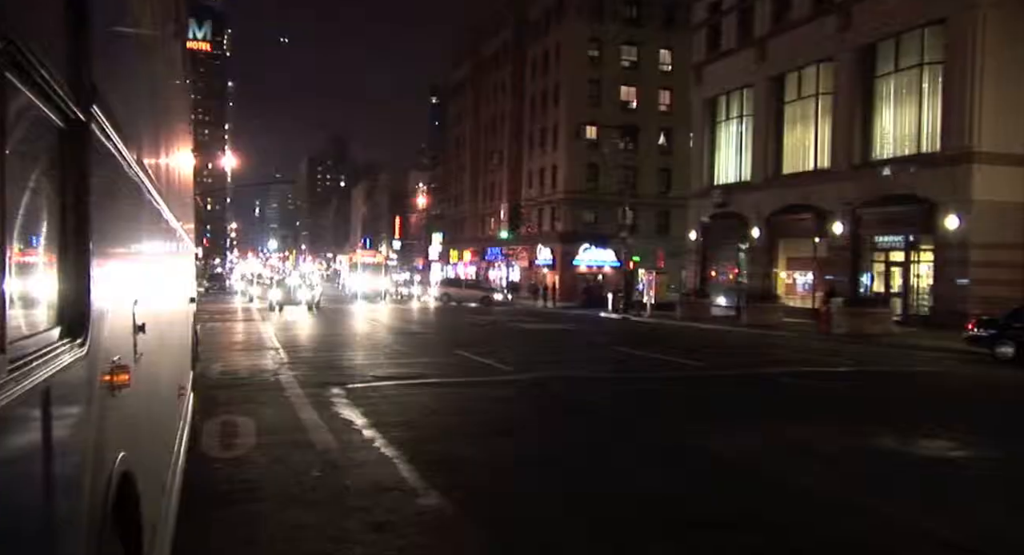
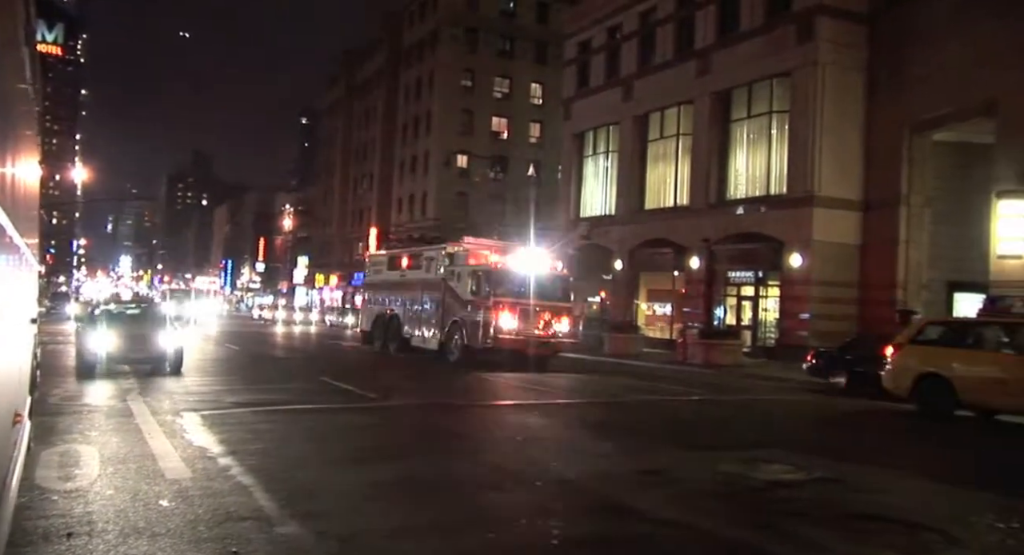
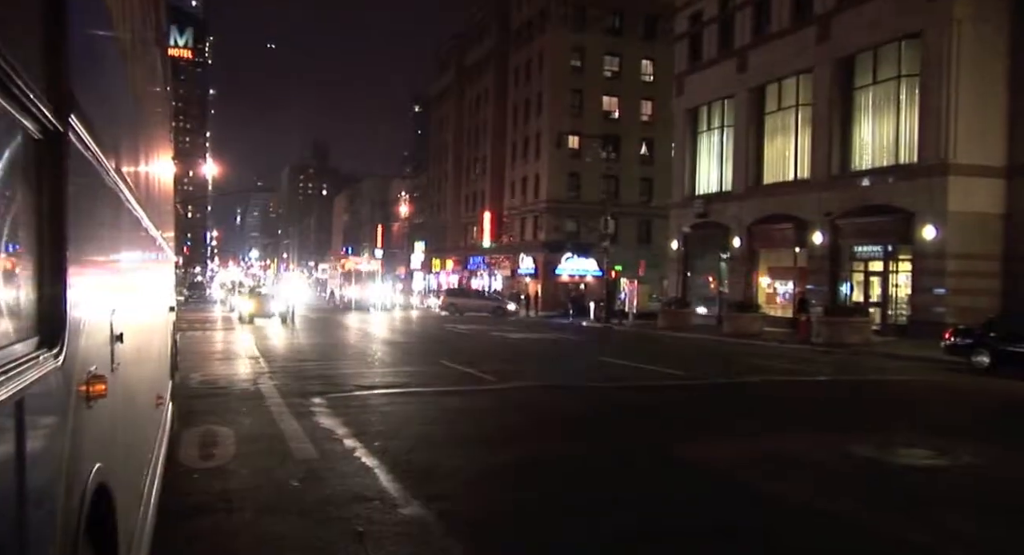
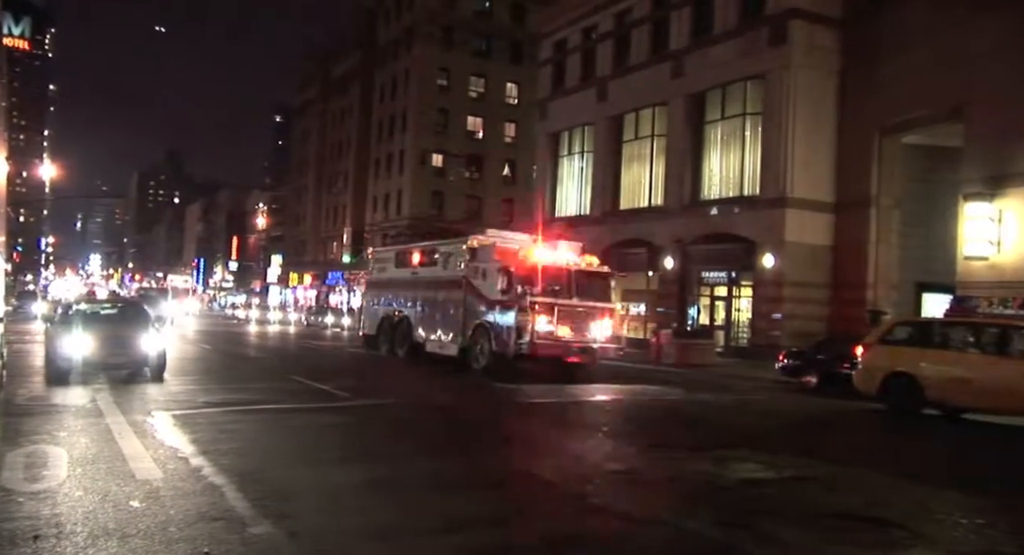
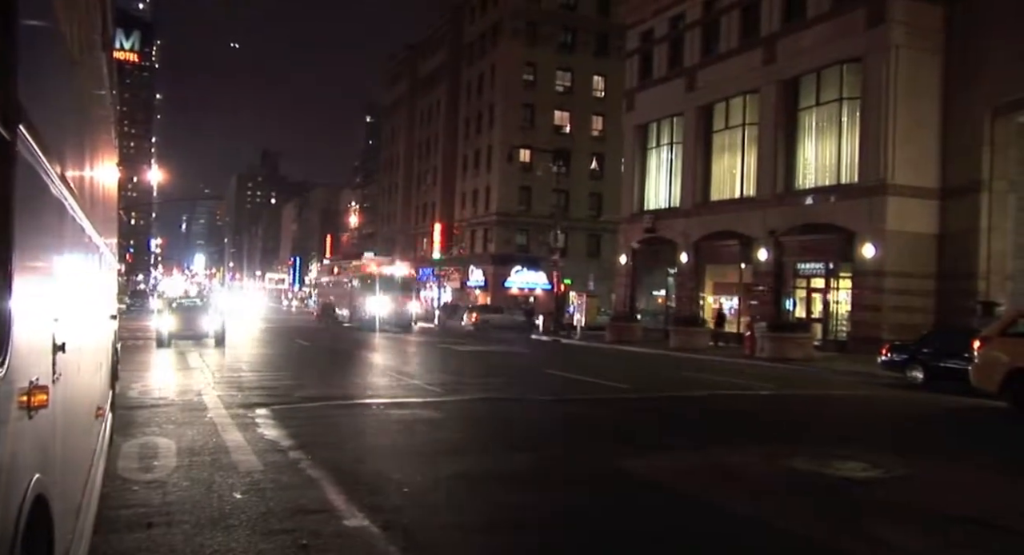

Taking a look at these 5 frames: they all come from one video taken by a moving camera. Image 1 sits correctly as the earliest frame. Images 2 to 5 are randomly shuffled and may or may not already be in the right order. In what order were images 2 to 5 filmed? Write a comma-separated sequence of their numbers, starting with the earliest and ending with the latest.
3, 5, 2, 4
